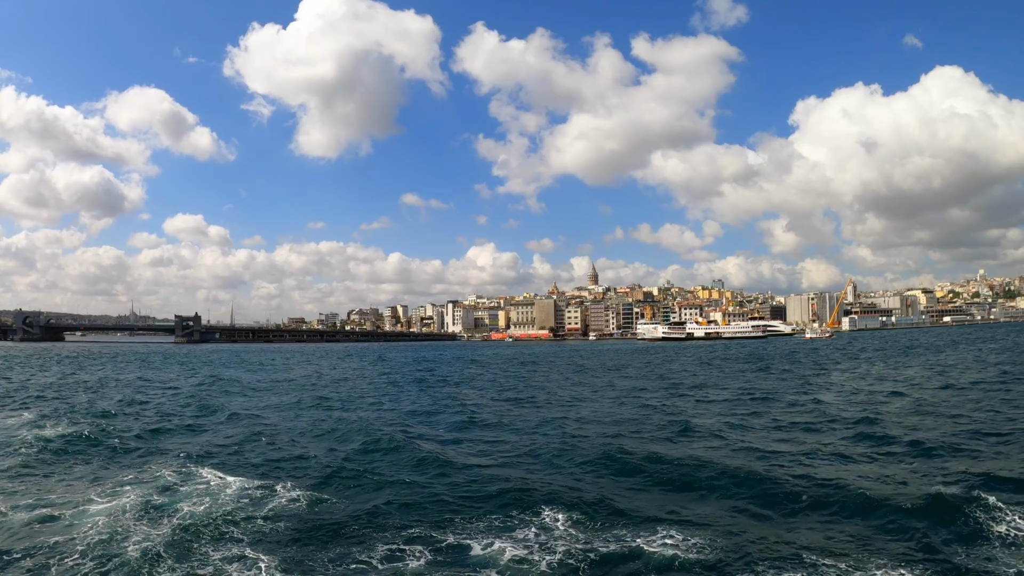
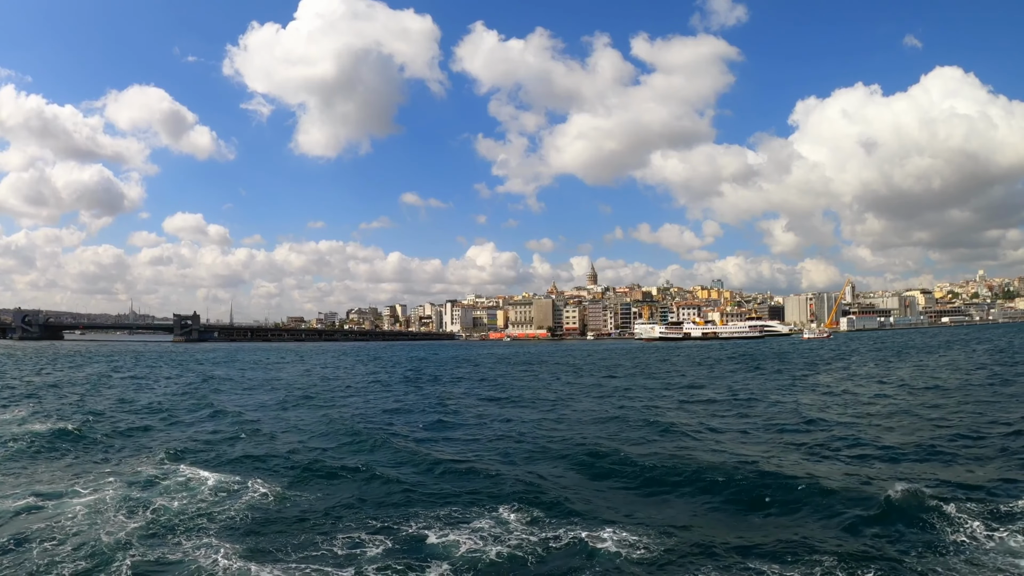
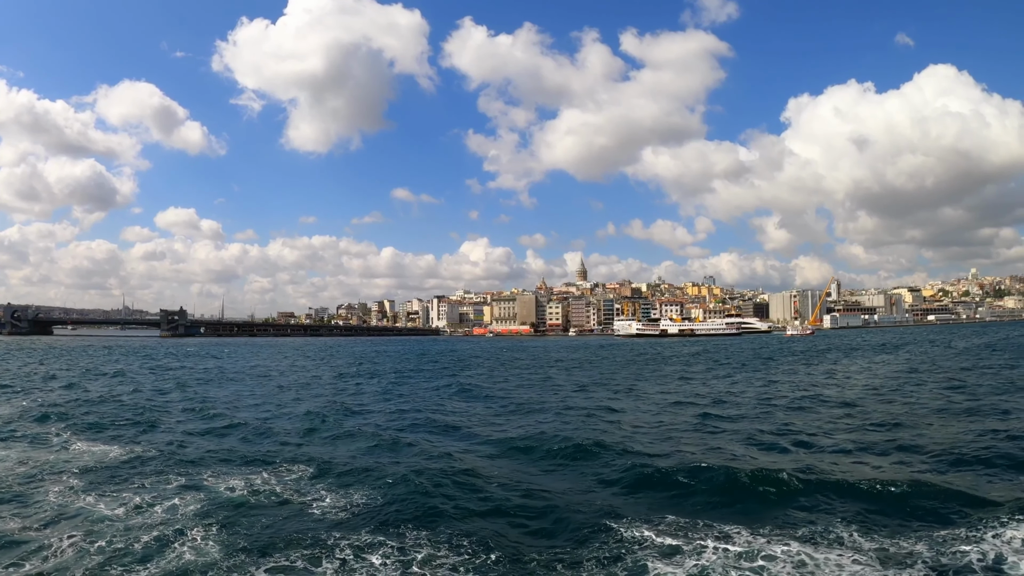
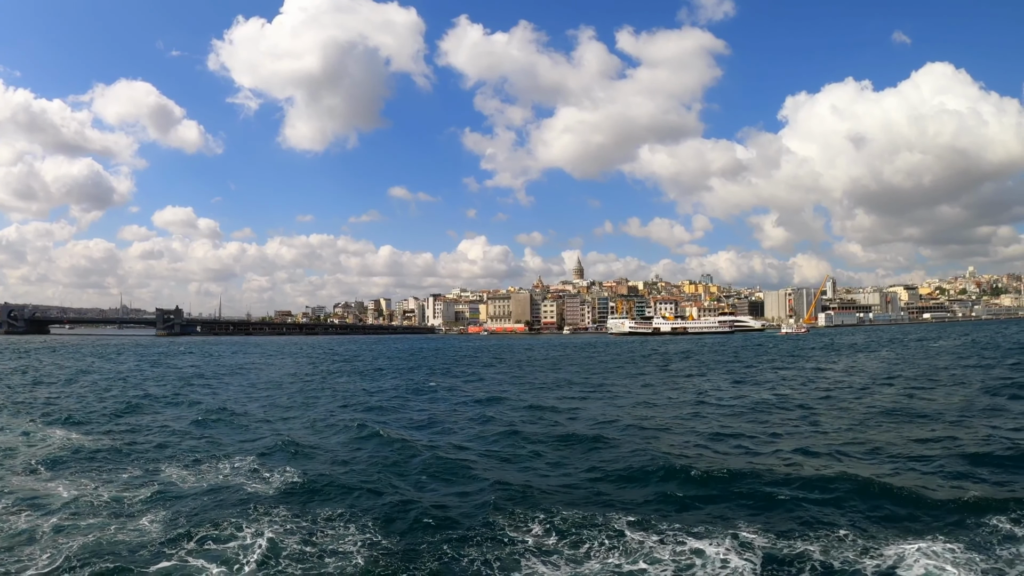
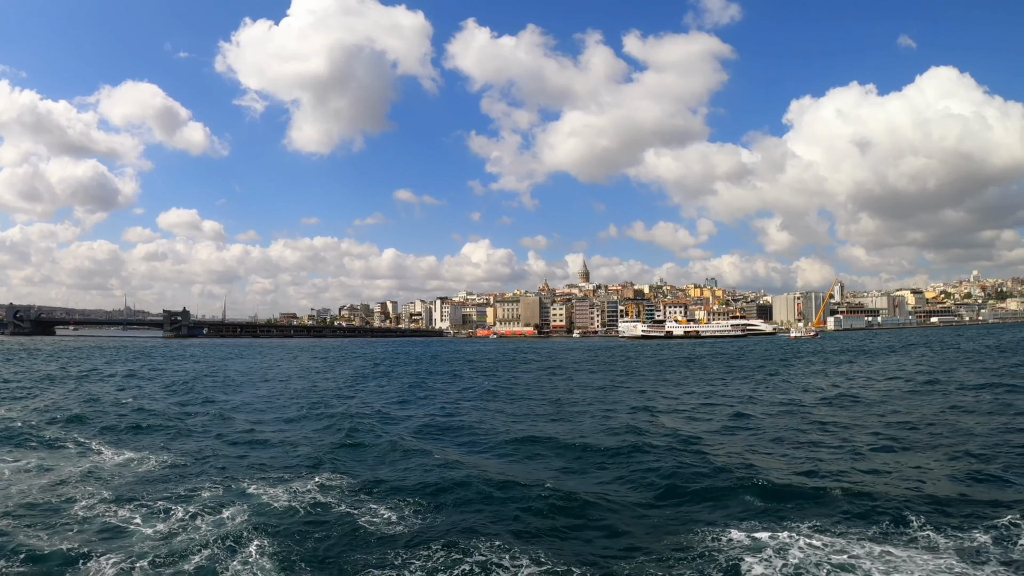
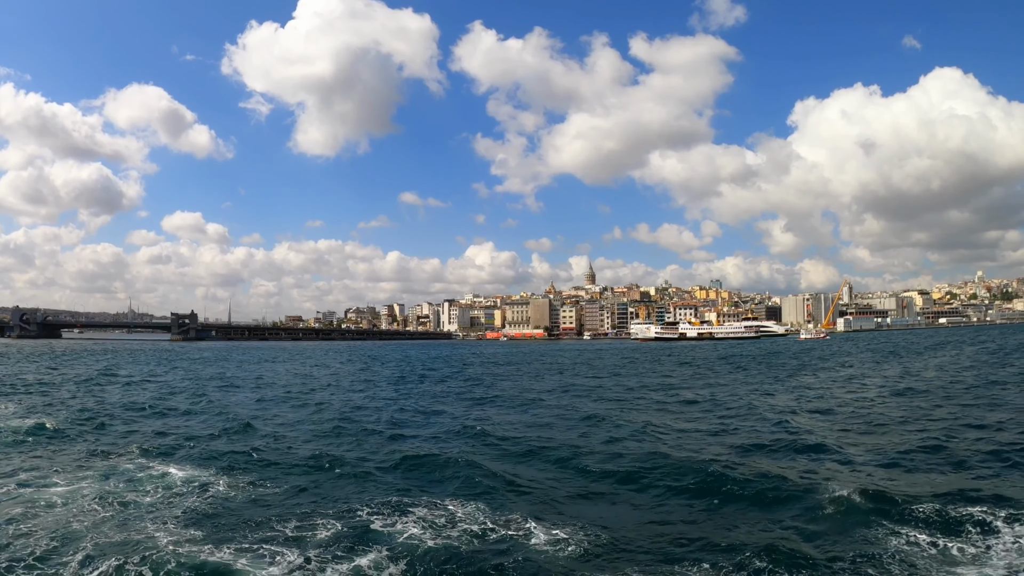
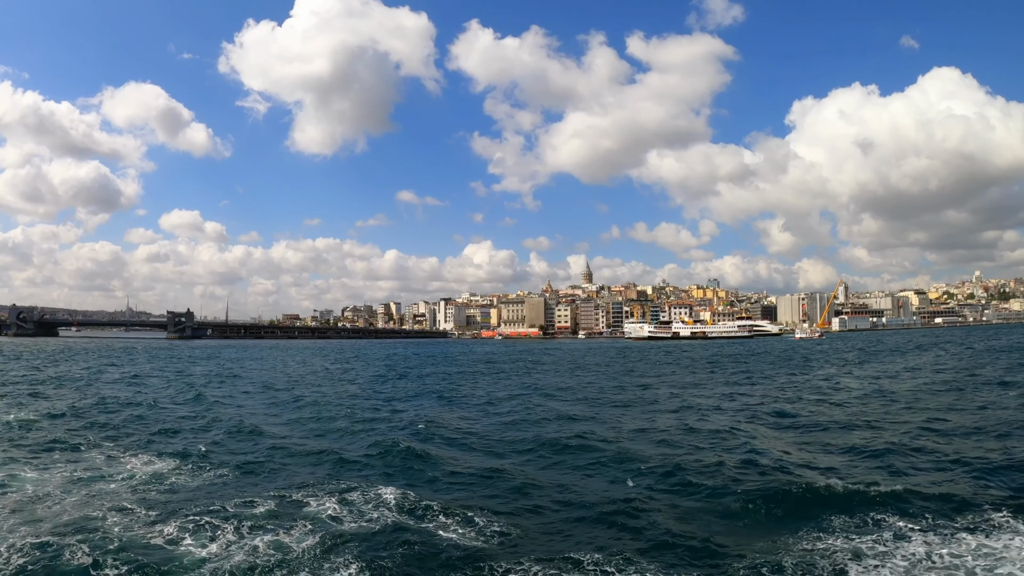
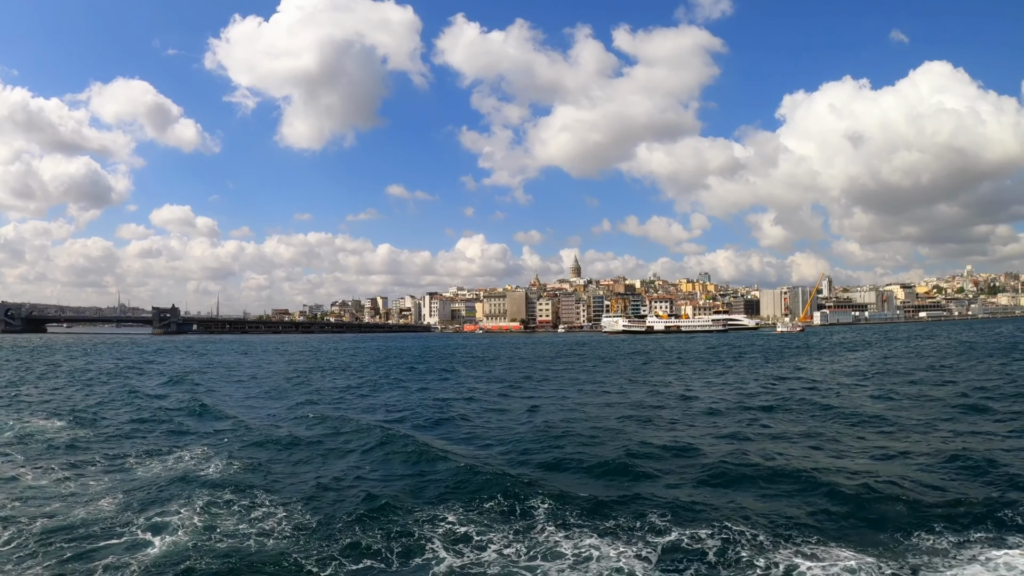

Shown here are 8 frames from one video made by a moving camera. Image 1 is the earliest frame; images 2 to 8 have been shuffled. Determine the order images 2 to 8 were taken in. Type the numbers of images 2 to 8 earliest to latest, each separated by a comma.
2, 6, 7, 5, 3, 4, 8
